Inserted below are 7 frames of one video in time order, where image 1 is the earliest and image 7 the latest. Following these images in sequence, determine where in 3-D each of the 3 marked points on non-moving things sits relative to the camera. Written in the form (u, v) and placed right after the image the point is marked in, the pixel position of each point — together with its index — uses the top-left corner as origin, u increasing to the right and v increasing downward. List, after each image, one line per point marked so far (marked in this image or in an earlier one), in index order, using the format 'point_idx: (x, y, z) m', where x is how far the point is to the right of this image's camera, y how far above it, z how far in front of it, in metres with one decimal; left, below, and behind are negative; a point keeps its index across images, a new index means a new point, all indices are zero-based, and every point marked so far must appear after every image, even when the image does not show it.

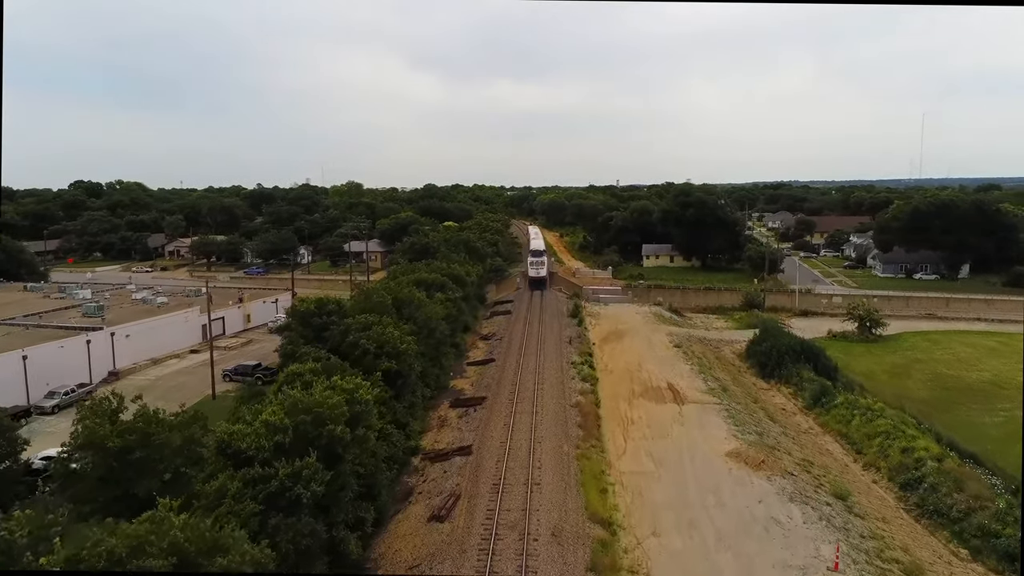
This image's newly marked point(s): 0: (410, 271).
0: (-1.8, +0.3, +13.2) m
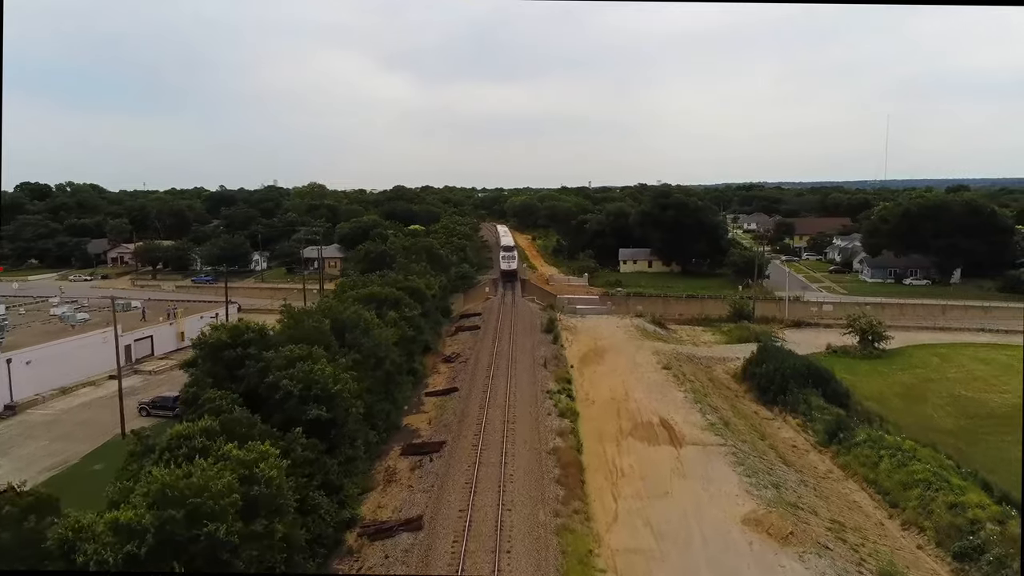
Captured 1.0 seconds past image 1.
0: (-2.3, 0.0, +11.5) m
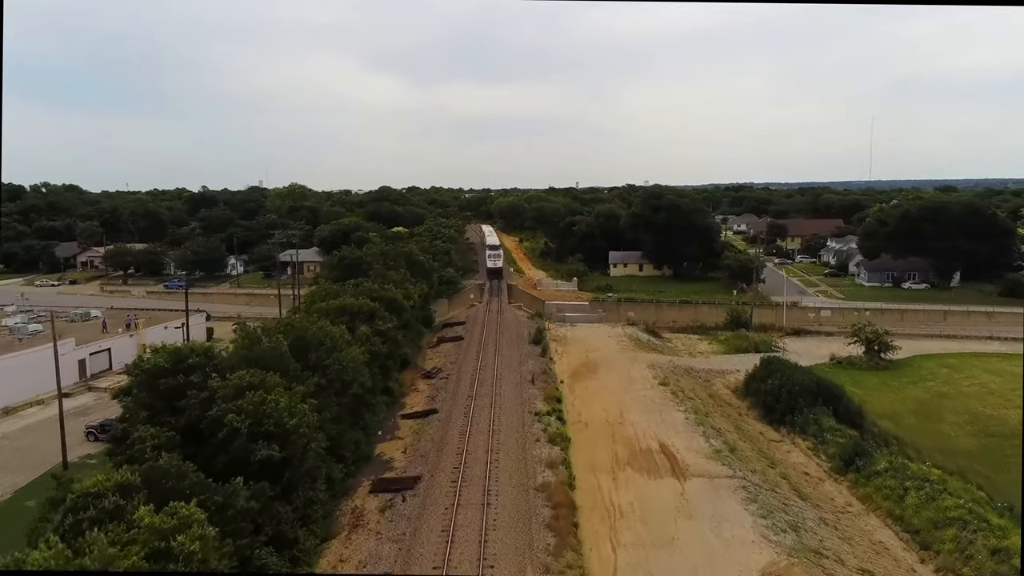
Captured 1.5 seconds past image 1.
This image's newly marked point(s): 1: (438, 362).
0: (-2.6, -0.1, +10.6) m
1: (-1.2, -1.2, +11.7) m
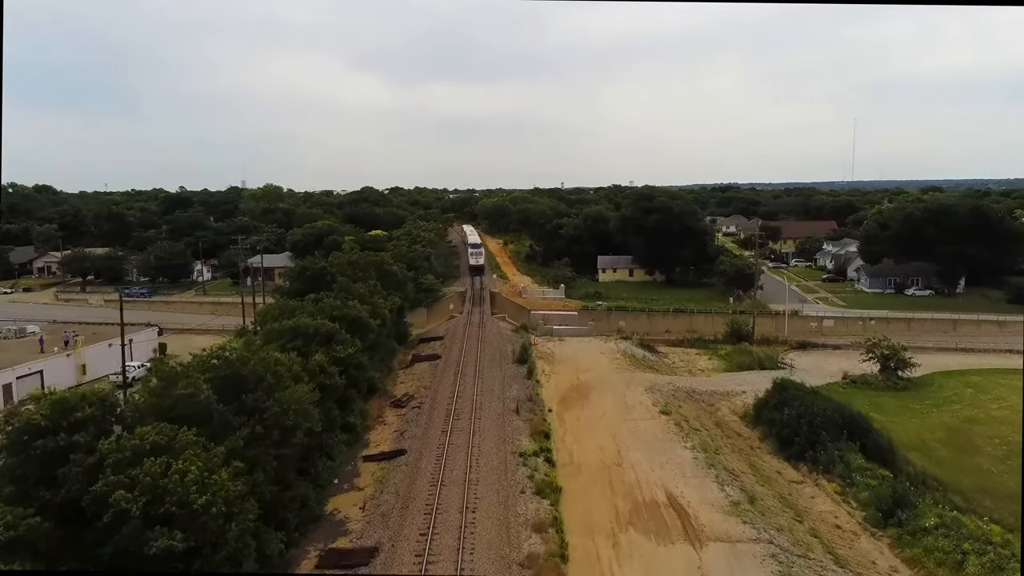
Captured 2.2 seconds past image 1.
0: (-2.8, -0.3, +9.2) m
1: (-1.4, -1.4, +10.4) m
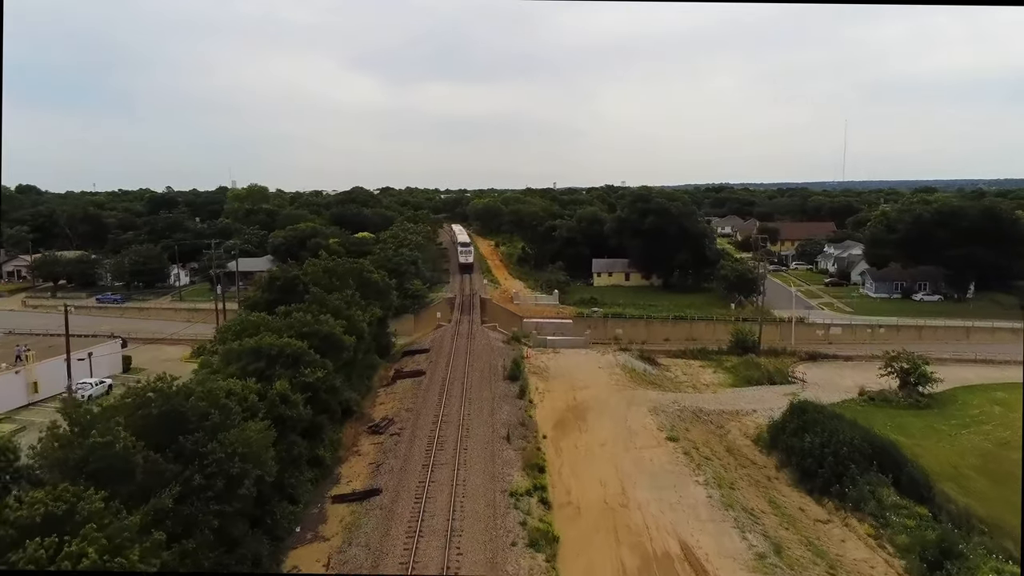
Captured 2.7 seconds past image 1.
0: (-2.9, -0.5, +8.2) m
1: (-1.6, -1.5, +9.5) m
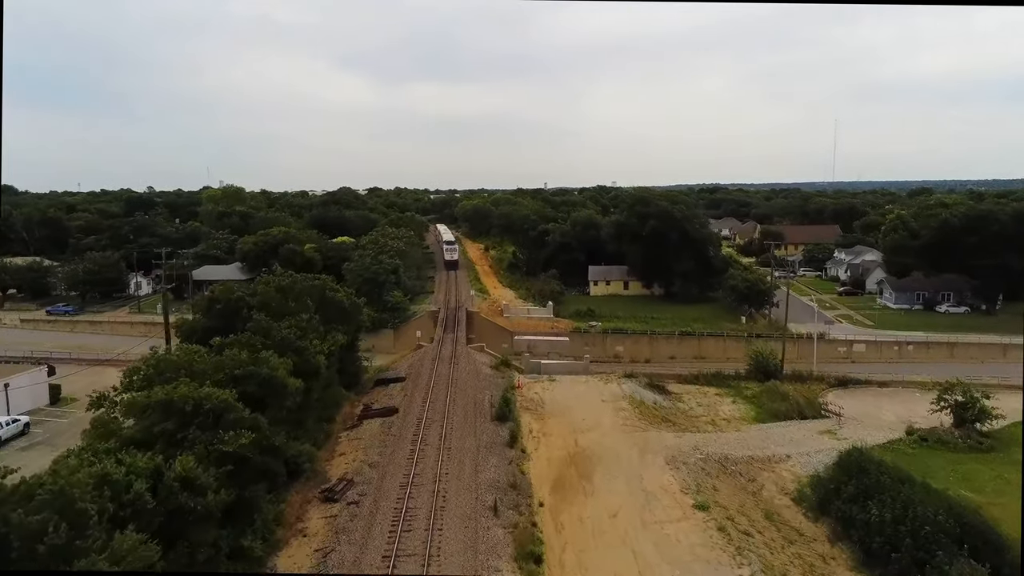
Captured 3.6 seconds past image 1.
0: (-3.0, -0.8, +6.5) m
1: (-1.7, -1.8, +7.7) m
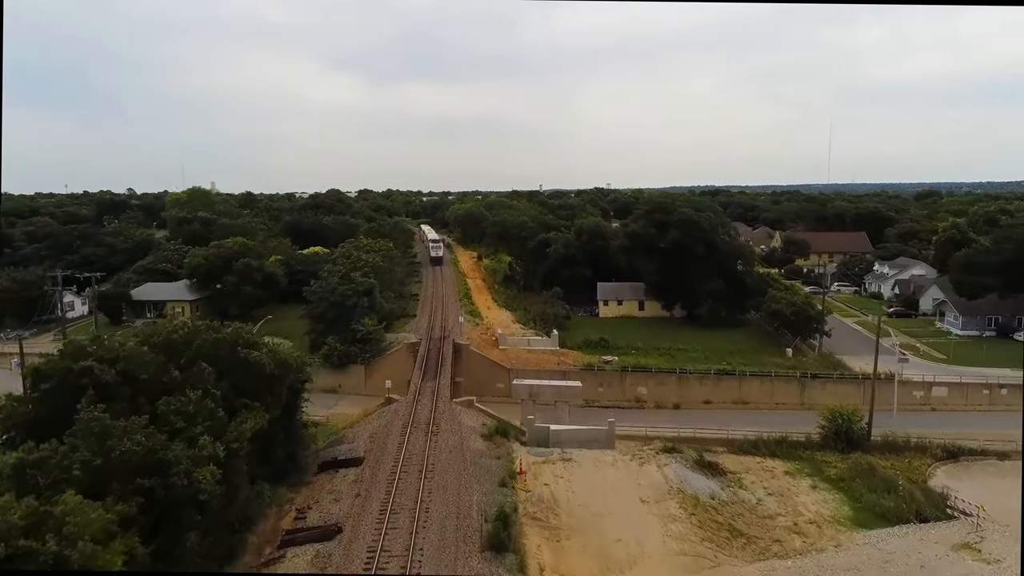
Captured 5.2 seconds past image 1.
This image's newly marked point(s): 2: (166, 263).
0: (-3.0, -1.2, +3.4) m
1: (-1.7, -2.3, +4.6) m
2: (-9.3, +0.7, +19.8) m
